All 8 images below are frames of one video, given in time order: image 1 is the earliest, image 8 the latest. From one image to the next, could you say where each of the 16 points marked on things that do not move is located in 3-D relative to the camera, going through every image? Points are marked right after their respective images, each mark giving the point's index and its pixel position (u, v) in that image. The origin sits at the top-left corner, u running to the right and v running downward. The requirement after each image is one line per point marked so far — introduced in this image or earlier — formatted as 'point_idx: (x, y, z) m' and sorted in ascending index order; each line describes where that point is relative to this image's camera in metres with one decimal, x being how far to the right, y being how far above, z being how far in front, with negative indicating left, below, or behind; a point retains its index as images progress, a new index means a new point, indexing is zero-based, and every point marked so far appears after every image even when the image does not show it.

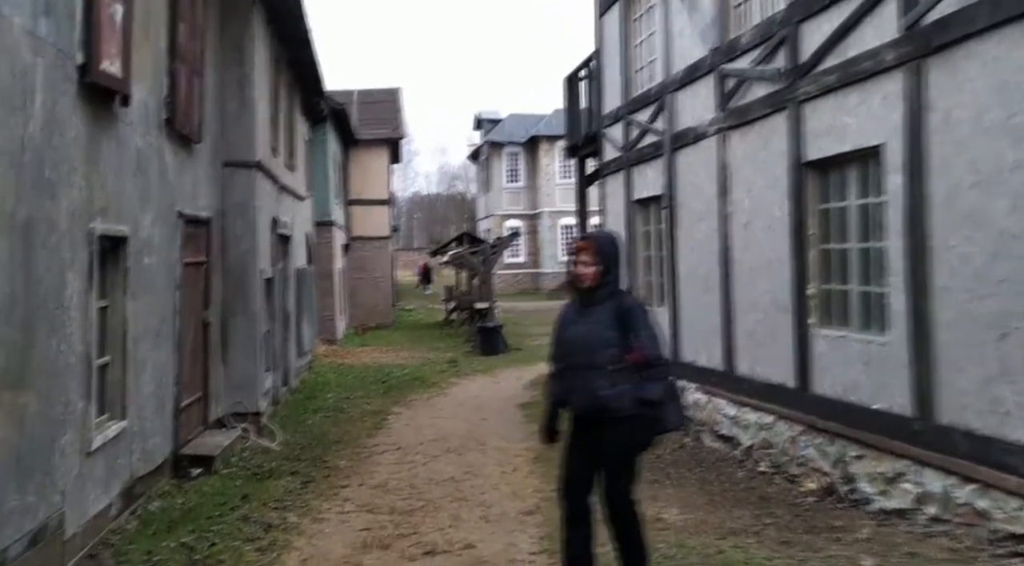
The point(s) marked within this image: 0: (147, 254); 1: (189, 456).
0: (-2.9, +0.2, +6.6) m
1: (-2.8, -1.5, +7.4) m
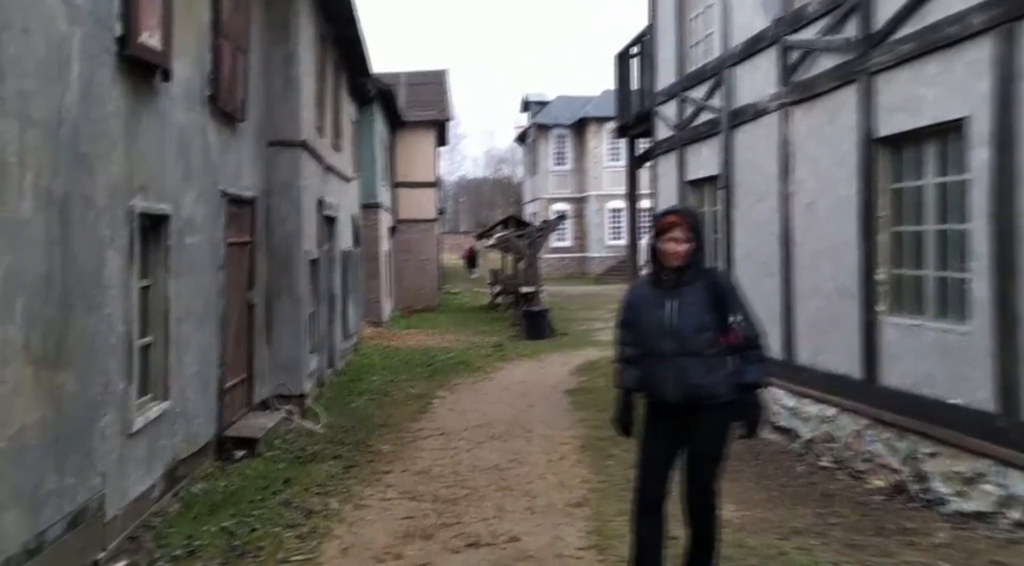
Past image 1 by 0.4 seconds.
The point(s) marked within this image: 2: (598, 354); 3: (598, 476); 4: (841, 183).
0: (-2.5, +0.4, +6.5) m
1: (-2.4, -1.3, +7.3) m
2: (+1.4, -1.2, +14.0) m
3: (+0.7, -1.5, +6.6) m
4: (+2.5, +0.8, +6.4) m
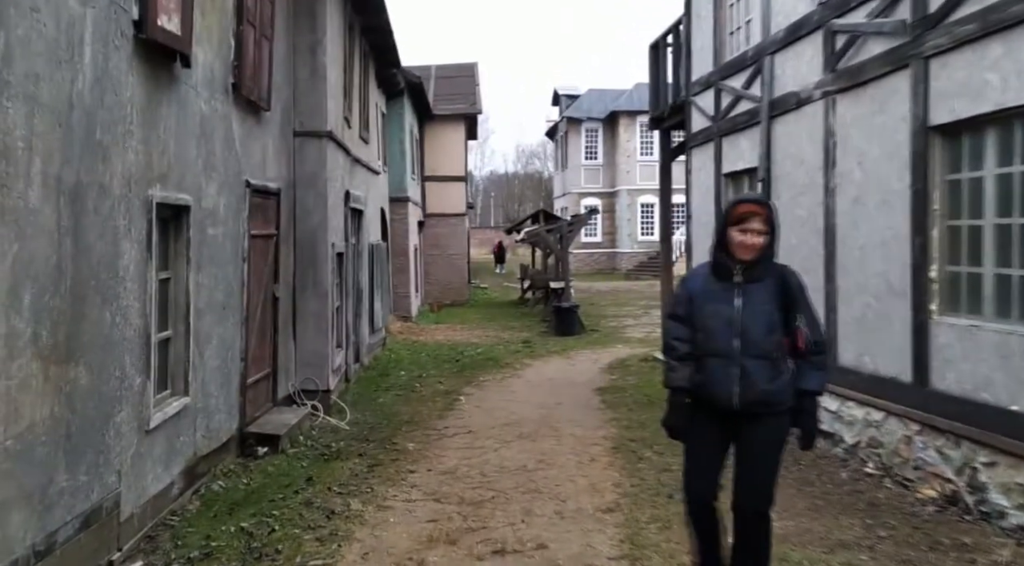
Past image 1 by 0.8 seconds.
0: (-2.3, +0.4, +6.3) m
1: (-2.2, -1.3, +7.1) m
2: (+1.9, -1.1, +13.7) m
3: (+0.9, -1.5, +6.4) m
4: (+2.7, +0.8, +6.0) m
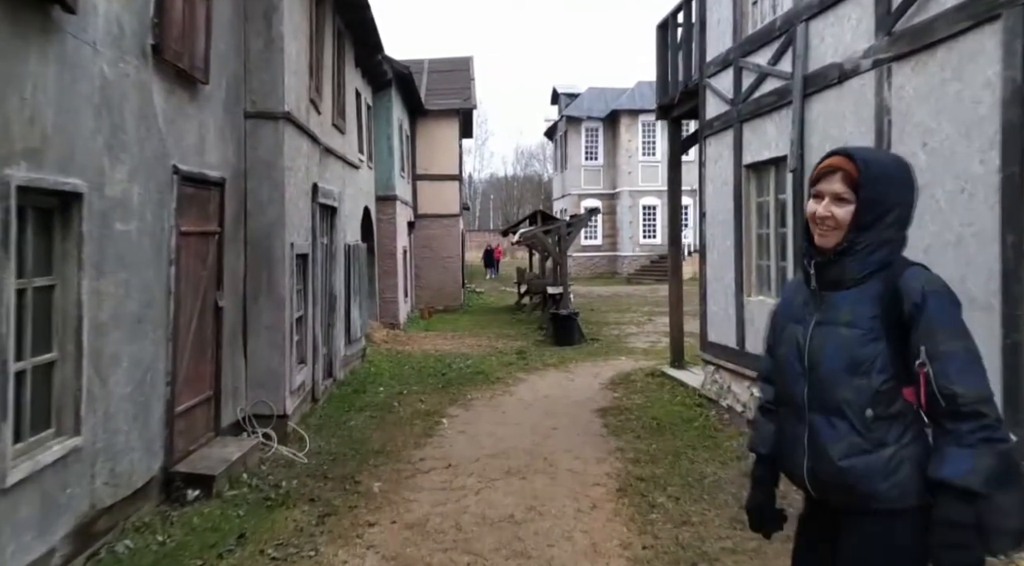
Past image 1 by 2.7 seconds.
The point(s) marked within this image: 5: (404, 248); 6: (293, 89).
0: (-2.4, +0.4, +5.1) m
1: (-2.3, -1.3, +5.9) m
2: (+1.8, -1.2, +12.4) m
3: (+0.8, -1.5, +5.1) m
4: (+2.6, +0.7, +4.8) m
5: (-2.5, +0.8, +19.2) m
6: (-2.1, +1.8, +7.9) m
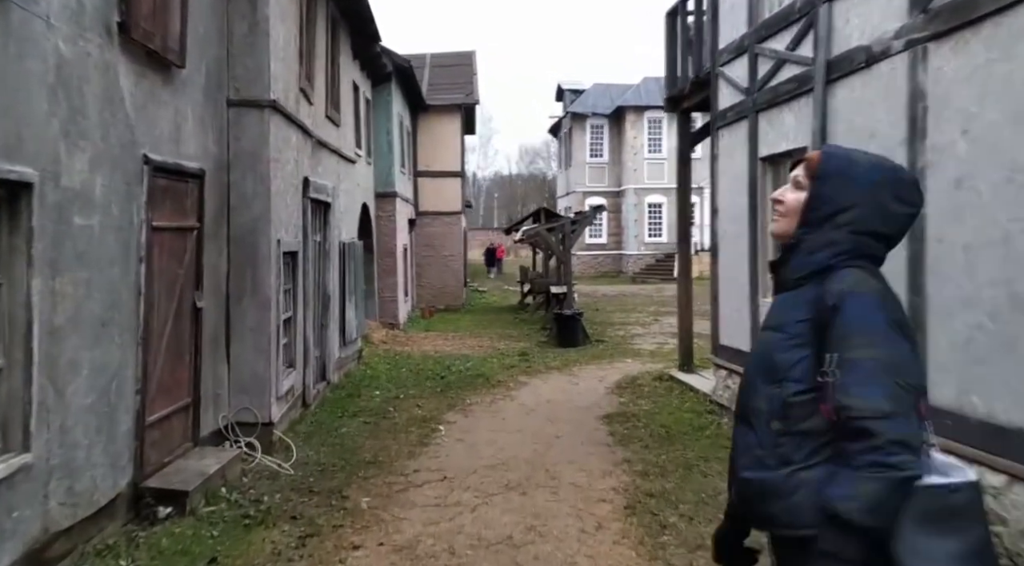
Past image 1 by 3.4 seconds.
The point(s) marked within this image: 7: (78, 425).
0: (-2.4, +0.4, +4.6) m
1: (-2.3, -1.3, +5.4) m
2: (+1.8, -1.2, +12.0) m
3: (+0.8, -1.6, +4.6) m
4: (+2.6, +0.7, +4.3) m
5: (-2.4, +0.8, +18.8) m
6: (-2.0, +1.8, +7.4) m
7: (-2.4, -0.8, +4.6) m
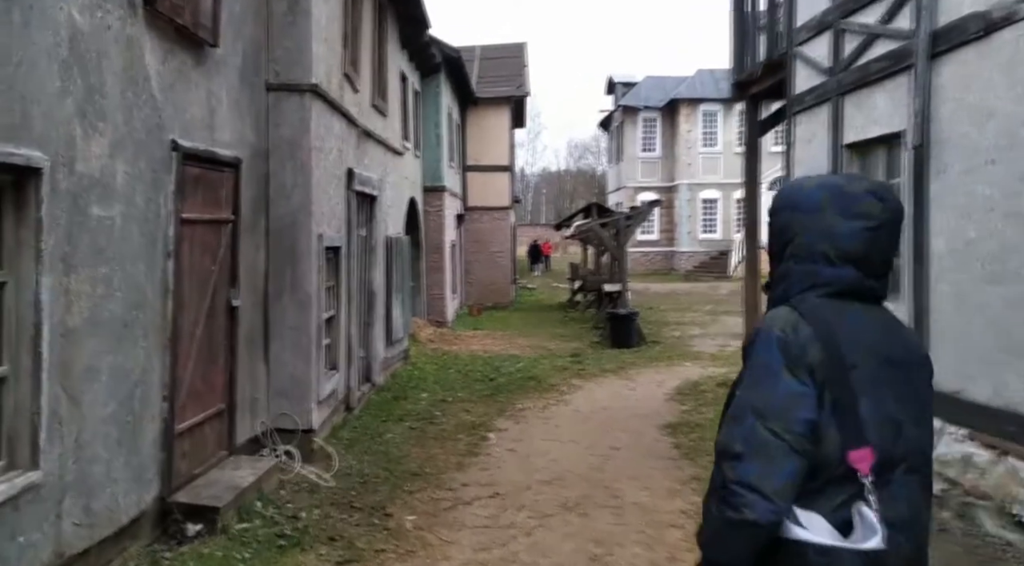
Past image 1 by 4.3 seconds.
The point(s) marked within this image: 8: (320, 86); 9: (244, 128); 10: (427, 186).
0: (-2.1, +0.4, +4.2) m
1: (-1.9, -1.3, +5.0) m
2: (+2.5, -1.2, +11.3) m
3: (+1.1, -1.6, +4.0) m
4: (+2.9, +0.7, +3.6) m
5: (-1.3, +0.9, +18.3) m
6: (-1.6, +1.9, +6.9) m
7: (-2.1, -0.8, +4.2) m
8: (-1.6, +1.6, +6.8) m
9: (-1.9, +1.1, +6.1) m
10: (-1.7, +1.9, +16.6) m
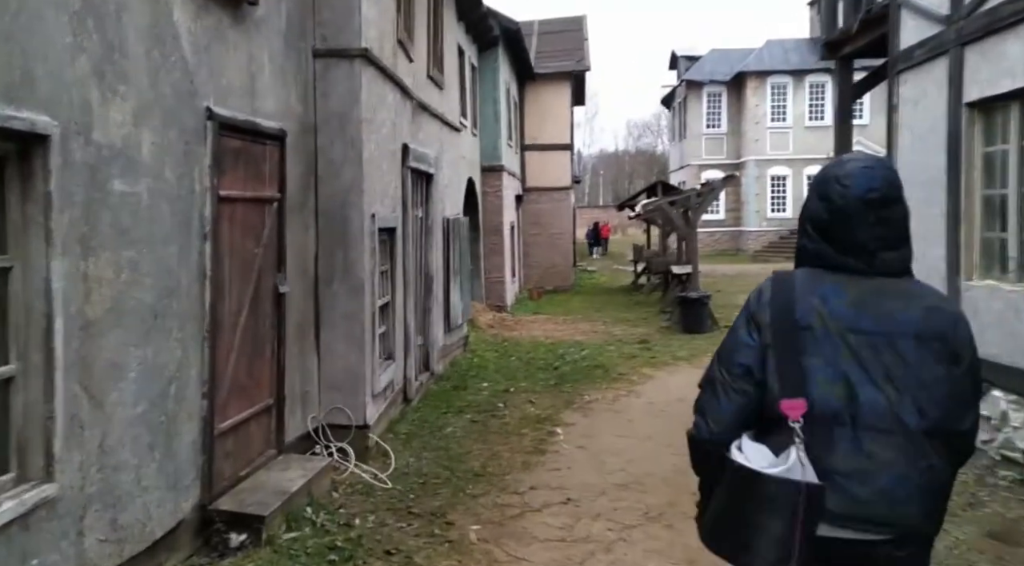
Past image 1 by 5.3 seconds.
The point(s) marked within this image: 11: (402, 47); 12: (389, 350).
0: (-1.7, +0.5, +3.7) m
1: (-1.5, -1.2, +4.5) m
2: (+3.4, -0.9, +10.5) m
3: (+1.4, -1.5, +3.4) m
4: (+3.2, +0.8, +2.7) m
5: (0.0, +1.2, +17.7) m
6: (-1.0, +2.0, +6.4) m
7: (-1.7, -0.7, +3.7) m
8: (-1.0, +1.7, +6.2) m
9: (-1.5, +1.2, +5.6) m
10: (-0.5, +2.2, +16.0) m
11: (-1.0, +2.1, +7.4) m
12: (-1.0, -0.6, +7.2) m
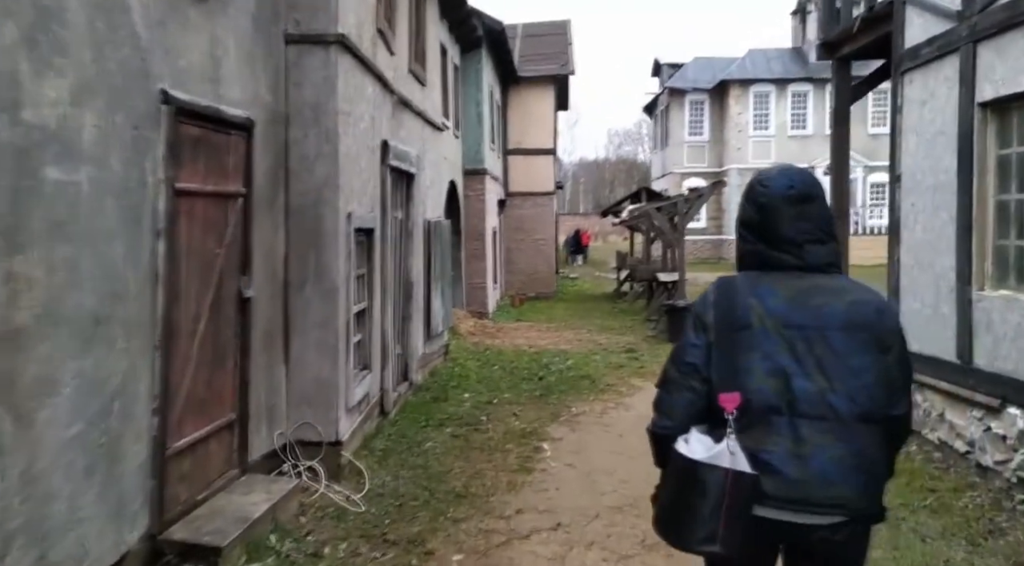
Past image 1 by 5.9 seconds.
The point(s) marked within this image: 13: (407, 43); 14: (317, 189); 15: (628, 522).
0: (-1.7, +0.5, +3.2) m
1: (-1.6, -1.3, +4.0) m
2: (+3.2, -1.1, +10.1) m
3: (+1.4, -1.5, +3.0) m
4: (+3.2, +0.7, +2.4) m
5: (-0.4, +1.1, +17.3) m
6: (-1.1, +1.9, +5.9) m
7: (-1.8, -0.7, +3.2) m
8: (-1.1, +1.7, +5.8) m
9: (-1.5, +1.2, +5.1) m
10: (-0.8, +2.1, +15.6) m
11: (-1.1, +2.0, +7.0) m
12: (-1.2, -0.6, +6.8) m
13: (-1.0, +2.3, +8.2) m
14: (-1.3, +0.6, +5.6) m
15: (+0.7, -1.4, +5.0) m
